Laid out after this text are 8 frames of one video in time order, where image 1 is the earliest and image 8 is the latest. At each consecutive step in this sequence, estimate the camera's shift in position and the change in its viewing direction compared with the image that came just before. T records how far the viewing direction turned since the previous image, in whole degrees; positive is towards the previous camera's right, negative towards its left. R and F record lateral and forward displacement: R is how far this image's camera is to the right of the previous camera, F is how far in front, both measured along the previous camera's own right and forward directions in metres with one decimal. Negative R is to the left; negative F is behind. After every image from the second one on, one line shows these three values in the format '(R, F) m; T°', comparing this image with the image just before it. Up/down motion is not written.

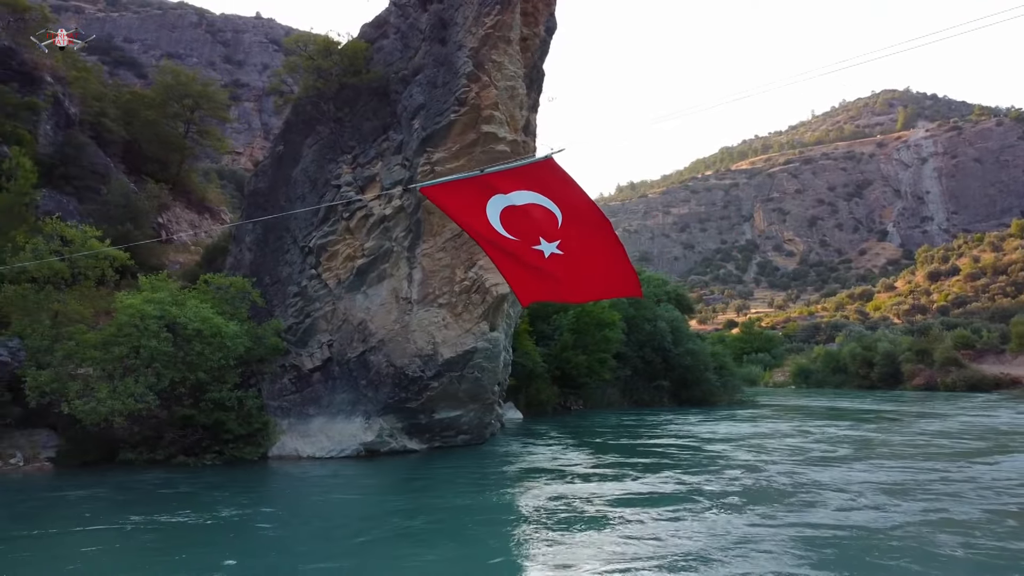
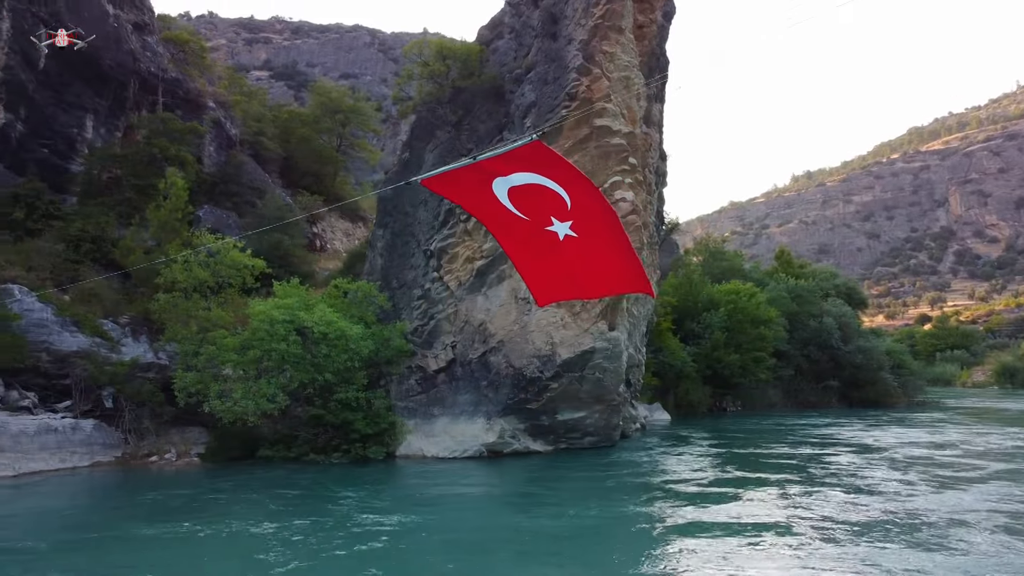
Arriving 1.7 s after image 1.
(+1.0, +0.4) m; -12°
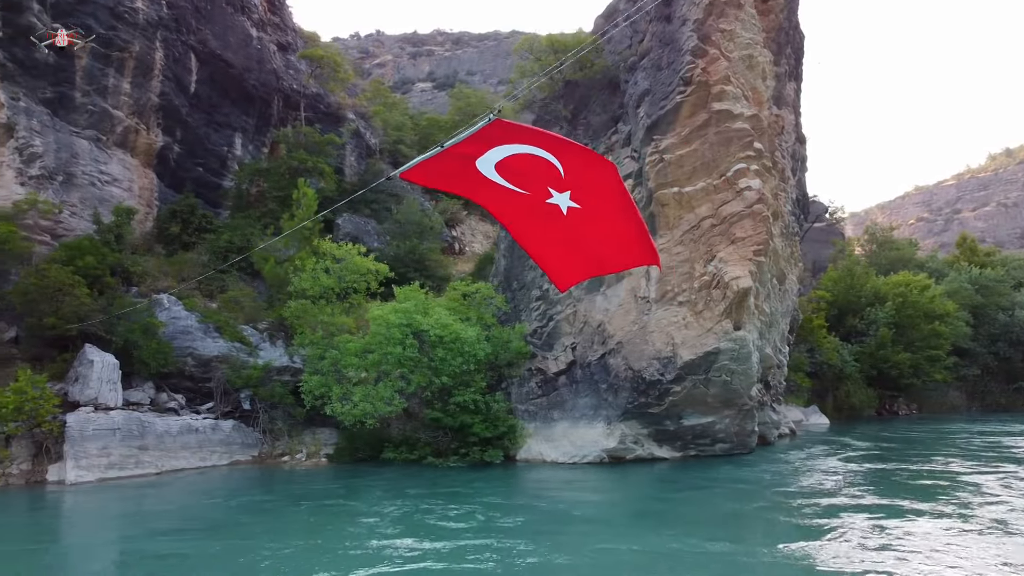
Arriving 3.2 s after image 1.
(+0.9, +0.6) m; -12°
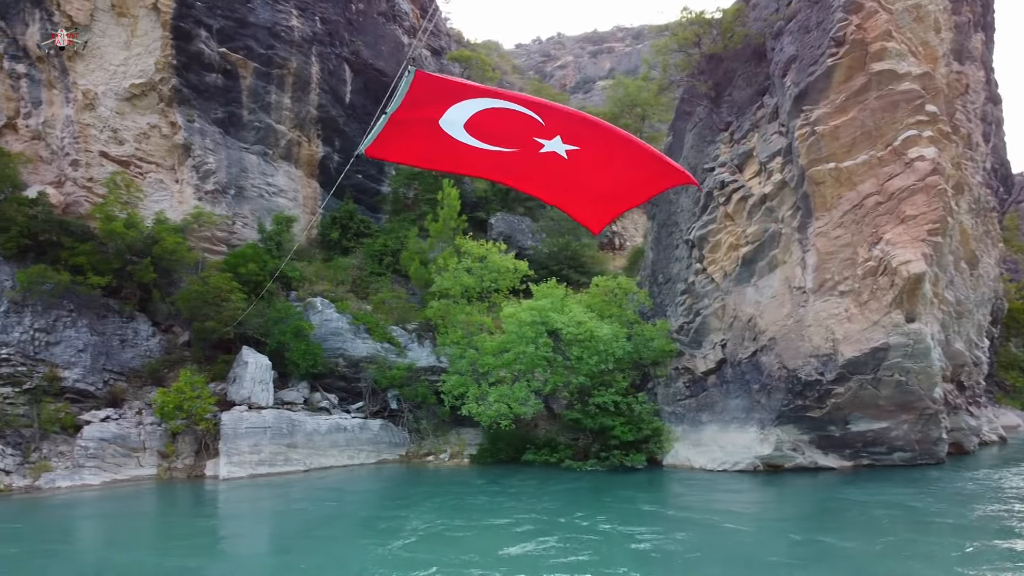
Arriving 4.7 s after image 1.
(+1.0, +0.8) m; -13°
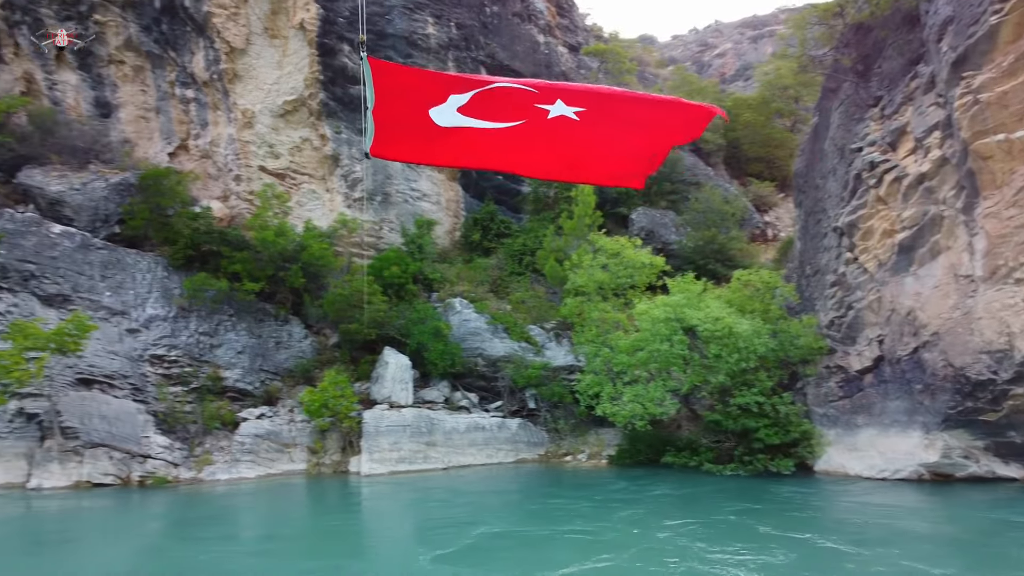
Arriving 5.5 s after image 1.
(+0.5, +0.3) m; -11°
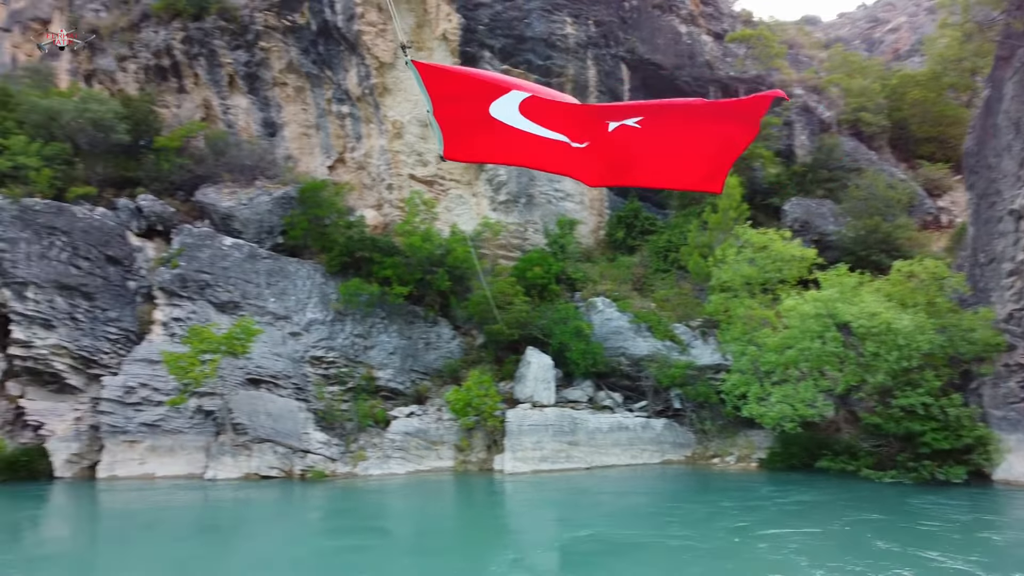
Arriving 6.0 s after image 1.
(+0.4, +0.1) m; -11°
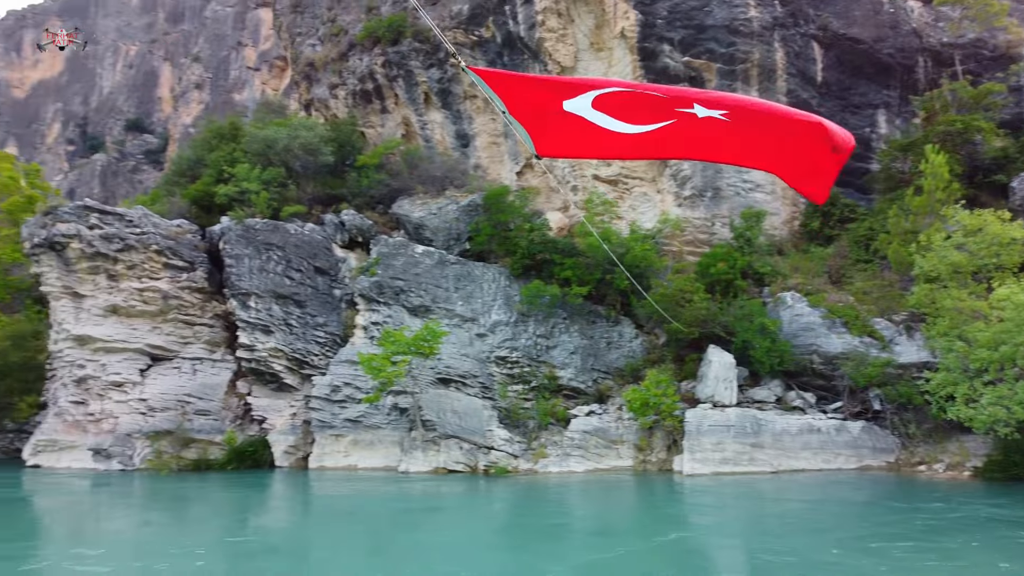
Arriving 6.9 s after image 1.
(+0.8, 0.0) m; -15°
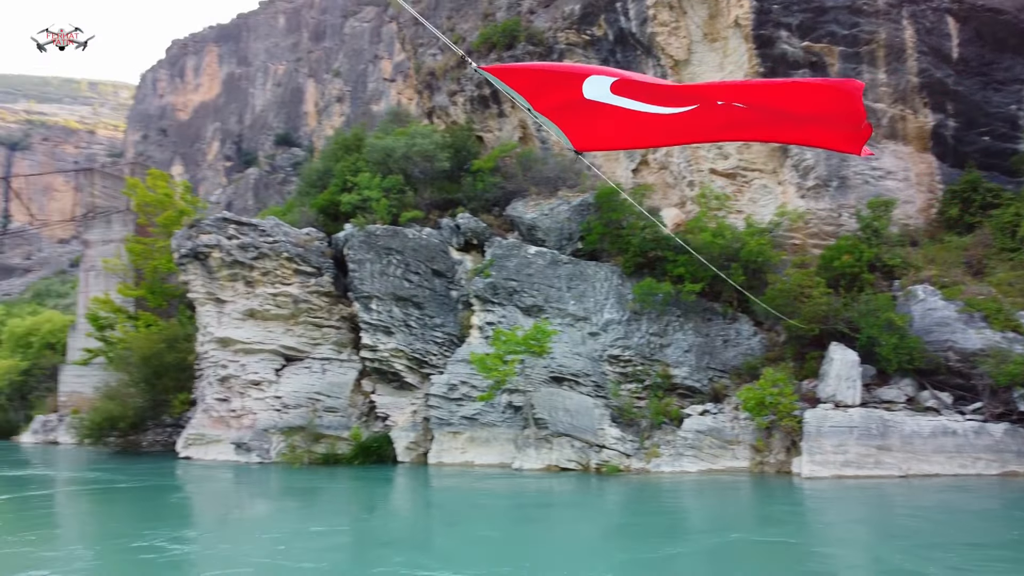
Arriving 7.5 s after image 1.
(+0.5, -0.1) m; -10°
